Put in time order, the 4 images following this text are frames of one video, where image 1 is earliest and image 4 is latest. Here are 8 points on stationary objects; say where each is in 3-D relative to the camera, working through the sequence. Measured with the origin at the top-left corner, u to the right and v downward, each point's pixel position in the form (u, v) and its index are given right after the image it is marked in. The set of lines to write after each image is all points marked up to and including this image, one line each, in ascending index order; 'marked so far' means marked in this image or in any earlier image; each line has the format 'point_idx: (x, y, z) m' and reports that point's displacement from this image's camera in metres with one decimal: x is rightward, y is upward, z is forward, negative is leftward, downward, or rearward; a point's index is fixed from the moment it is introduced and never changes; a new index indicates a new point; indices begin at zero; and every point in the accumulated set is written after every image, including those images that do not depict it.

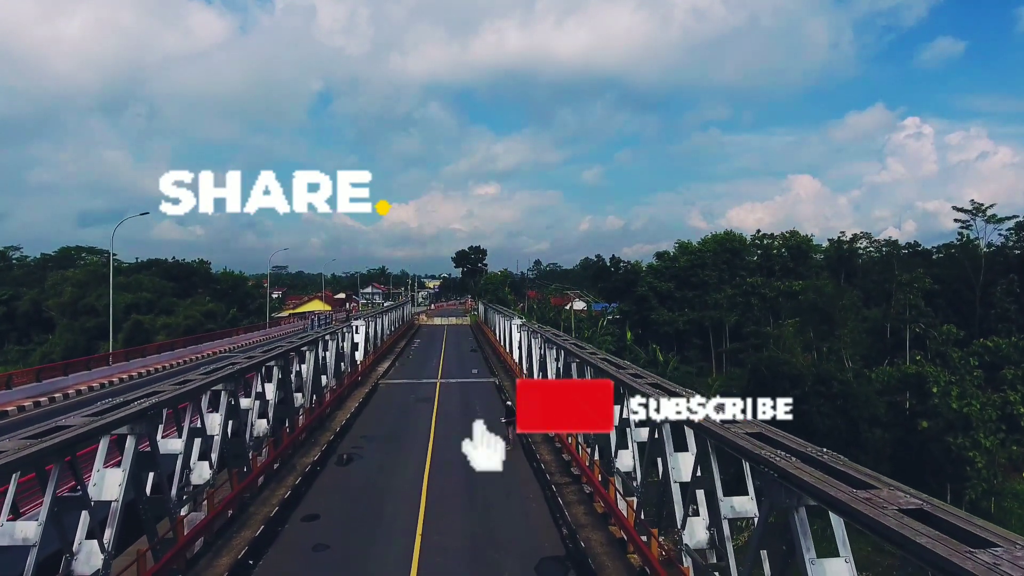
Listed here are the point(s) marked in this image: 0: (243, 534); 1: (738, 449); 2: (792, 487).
0: (-5.3, -4.9, +12.5) m
1: (+2.8, -2.0, +7.8) m
2: (+2.9, -2.1, +6.5) m
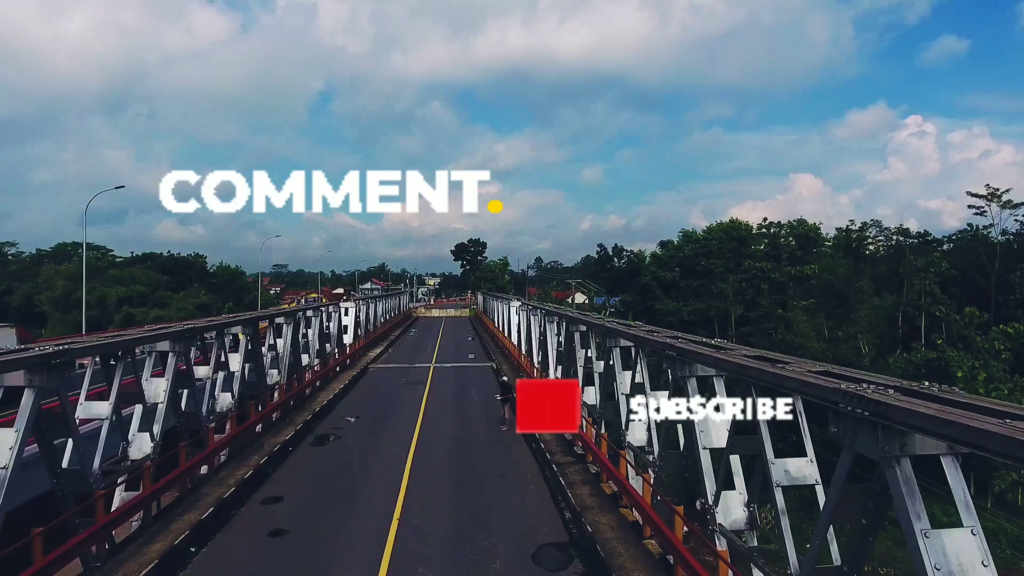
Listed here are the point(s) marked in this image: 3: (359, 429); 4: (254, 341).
0: (-5.5, -3.8, +10.6) m
1: (+2.7, -1.0, +5.9) m
2: (+2.8, -1.0, +4.6) m
3: (-4.4, -4.1, +18.3) m
4: (-6.9, -1.4, +16.8) m
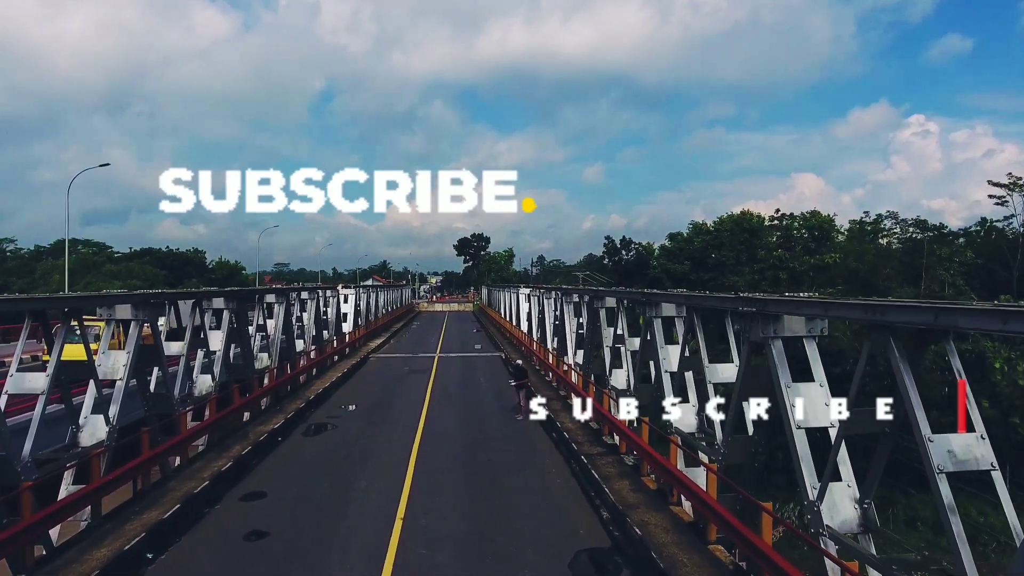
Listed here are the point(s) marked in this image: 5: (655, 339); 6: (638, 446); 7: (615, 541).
0: (-5.1, -3.1, +8.7) m
1: (+3.1, -0.3, +4.0) m
2: (+3.2, -0.4, +2.7) m
3: (-4.0, -3.4, +16.5) m
4: (-6.5, -0.8, +15.0) m
5: (+2.6, -0.9, +11.4) m
6: (+2.1, -2.7, +10.5) m
7: (+1.4, -3.4, +8.4) m
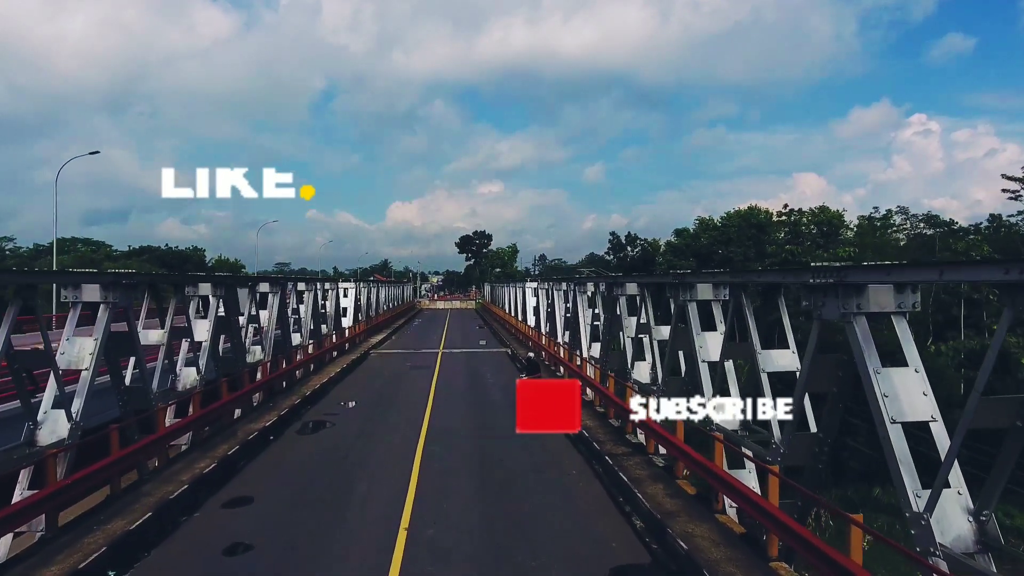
0: (-4.8, -2.8, +7.6) m
1: (+3.3, 0.0, +2.9) m
2: (+3.4, 0.0, +1.6) m
3: (-3.8, -3.1, +15.3) m
4: (-6.2, -0.5, +13.8) m
5: (+2.8, -0.6, +10.2) m
6: (+2.4, -2.3, +9.3) m
7: (+1.6, -3.1, +7.2) m
